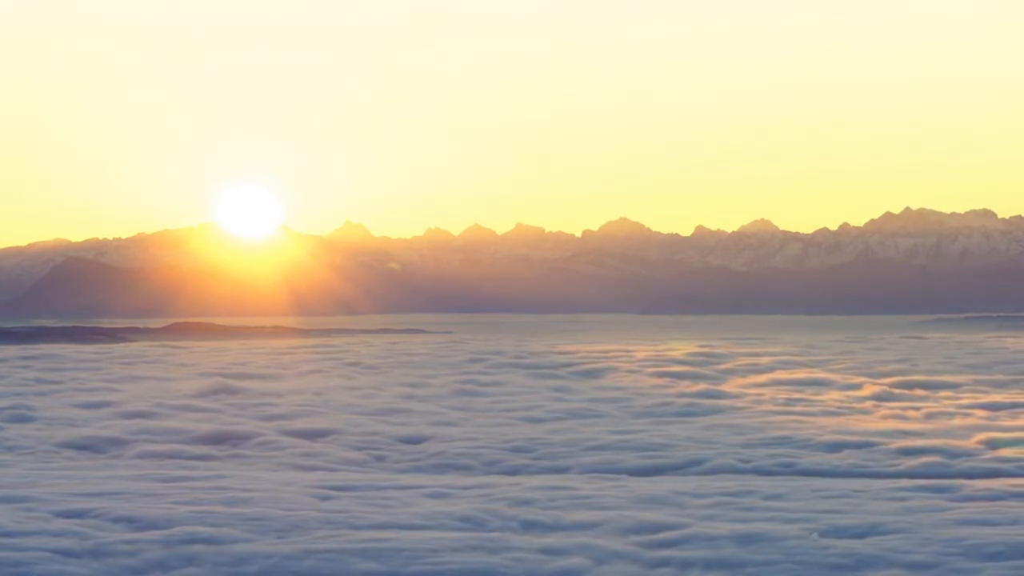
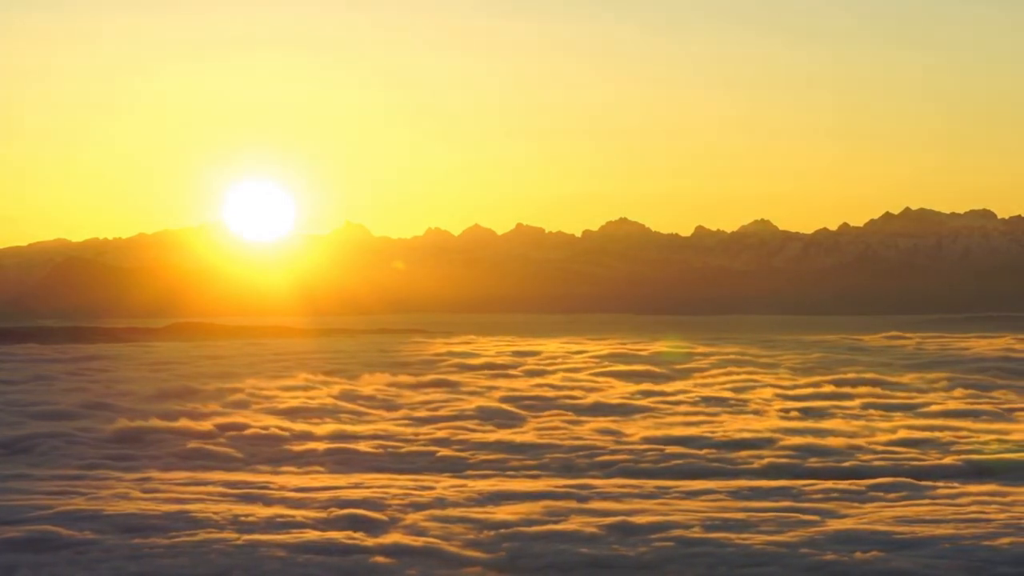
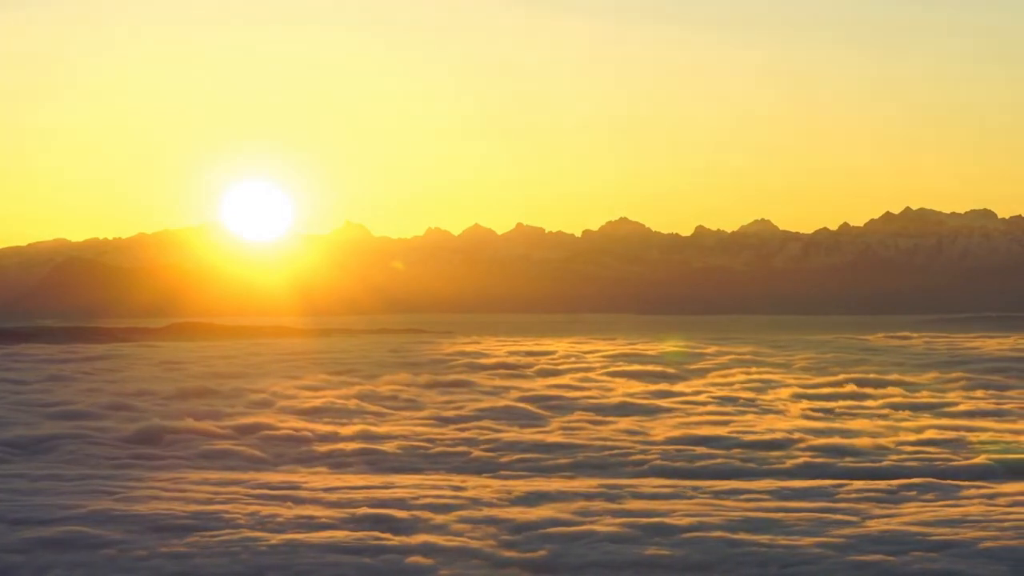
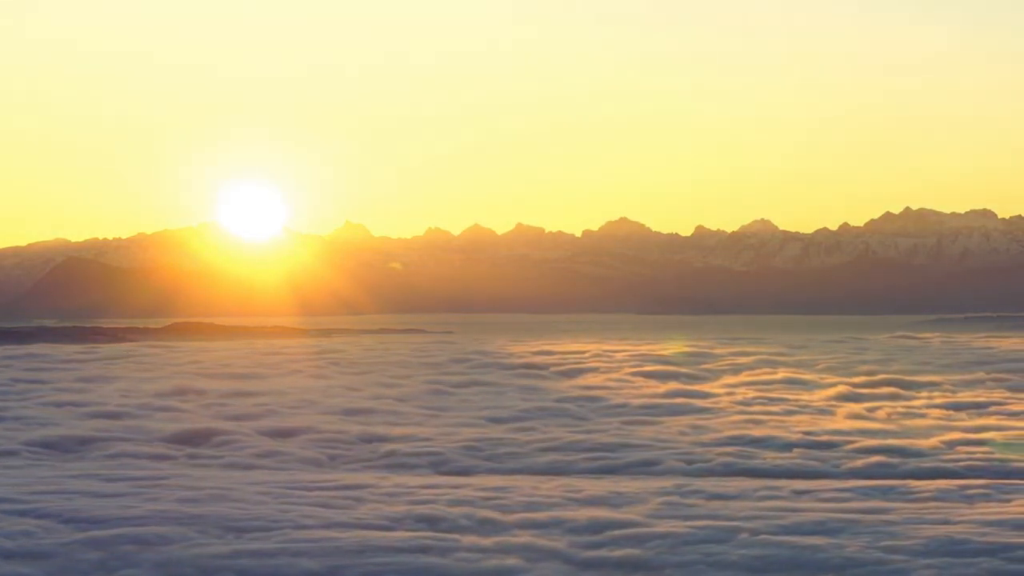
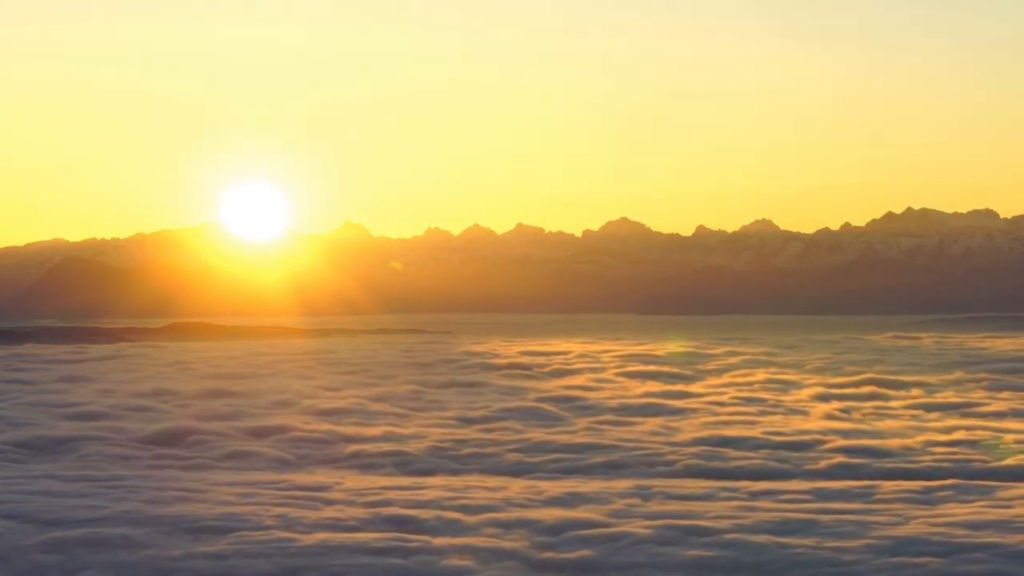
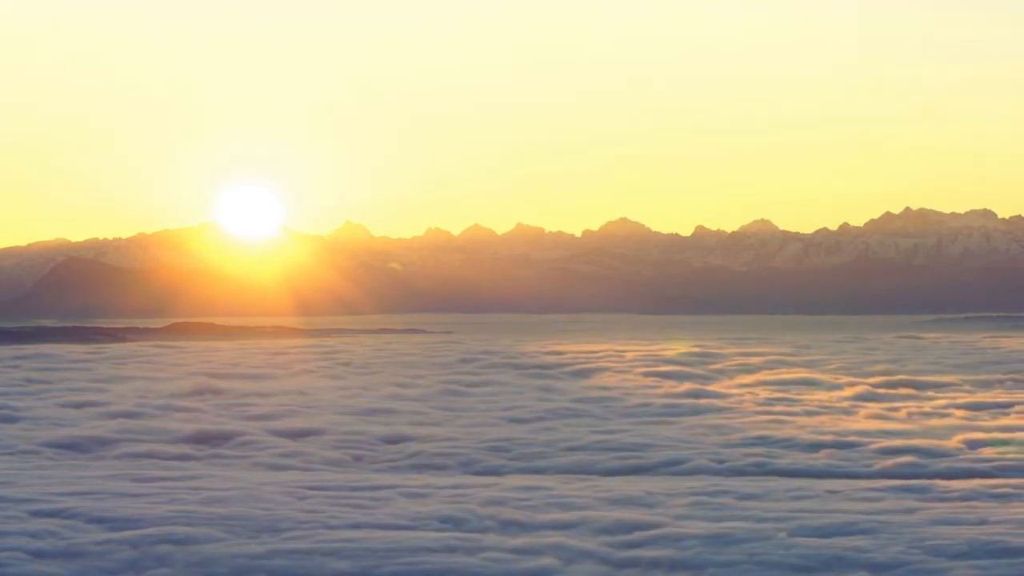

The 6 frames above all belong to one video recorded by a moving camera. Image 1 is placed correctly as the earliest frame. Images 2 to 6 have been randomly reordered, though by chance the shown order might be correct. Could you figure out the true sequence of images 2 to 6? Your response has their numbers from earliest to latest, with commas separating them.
6, 4, 5, 3, 2
